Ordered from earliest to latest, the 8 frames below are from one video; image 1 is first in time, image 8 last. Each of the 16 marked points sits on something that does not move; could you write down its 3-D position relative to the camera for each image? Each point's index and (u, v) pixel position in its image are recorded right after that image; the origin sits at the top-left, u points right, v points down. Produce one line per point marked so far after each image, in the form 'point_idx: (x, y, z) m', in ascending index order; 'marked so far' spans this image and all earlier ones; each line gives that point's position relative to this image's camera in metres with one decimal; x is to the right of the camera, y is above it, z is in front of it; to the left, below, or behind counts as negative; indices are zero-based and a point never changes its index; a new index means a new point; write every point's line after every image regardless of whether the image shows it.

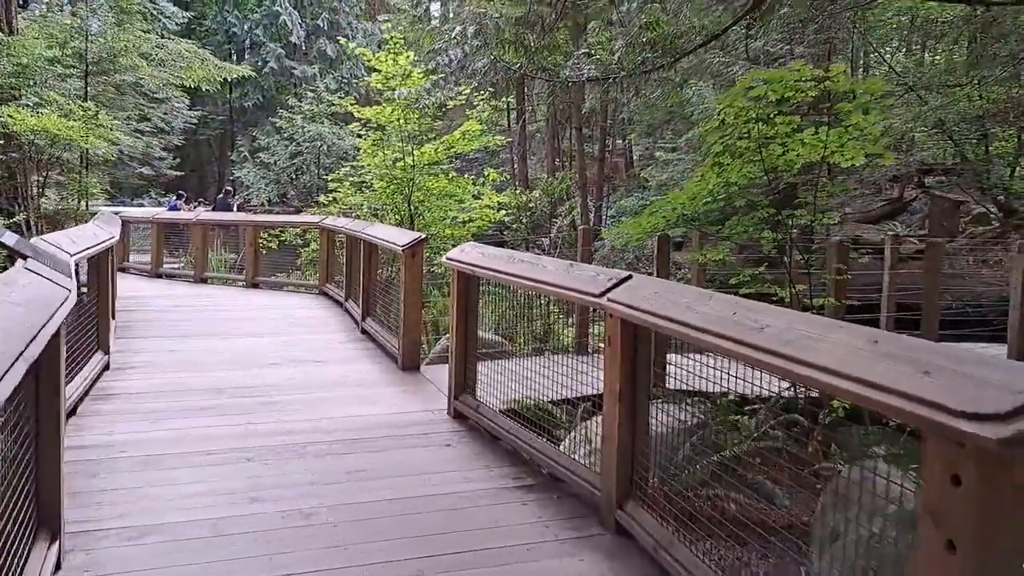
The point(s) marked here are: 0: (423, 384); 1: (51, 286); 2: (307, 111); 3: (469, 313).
0: (-0.5, -0.5, +4.6) m
1: (-1.3, 0.0, +2.3) m
2: (-4.0, +3.4, +16.4) m
3: (-0.2, -0.1, +4.0) m
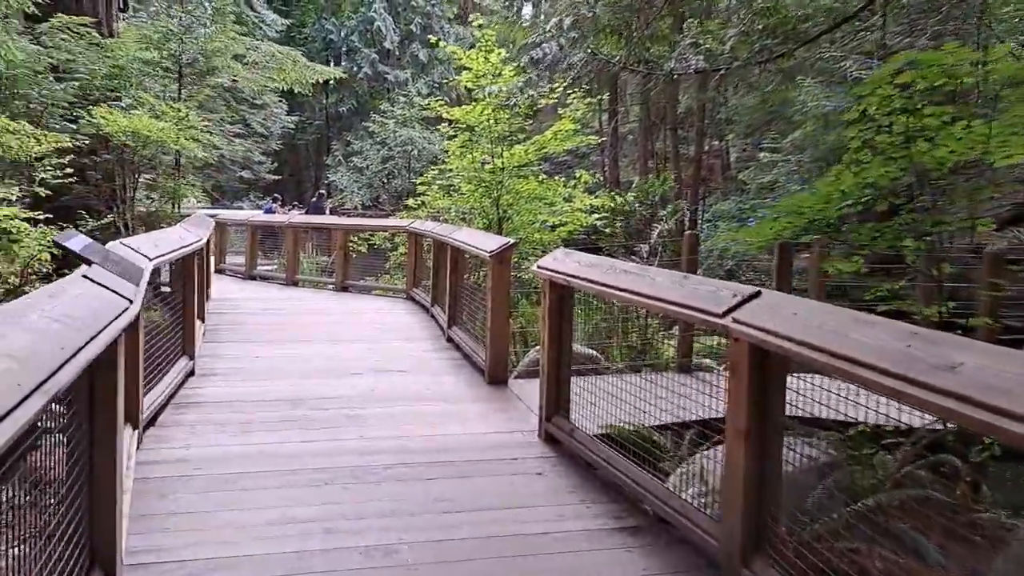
0: (0.0, -0.6, +4.3) m
1: (-1.0, 0.0, +2.1) m
2: (-2.1, +3.3, +16.4) m
3: (+0.2, -0.2, +3.7) m
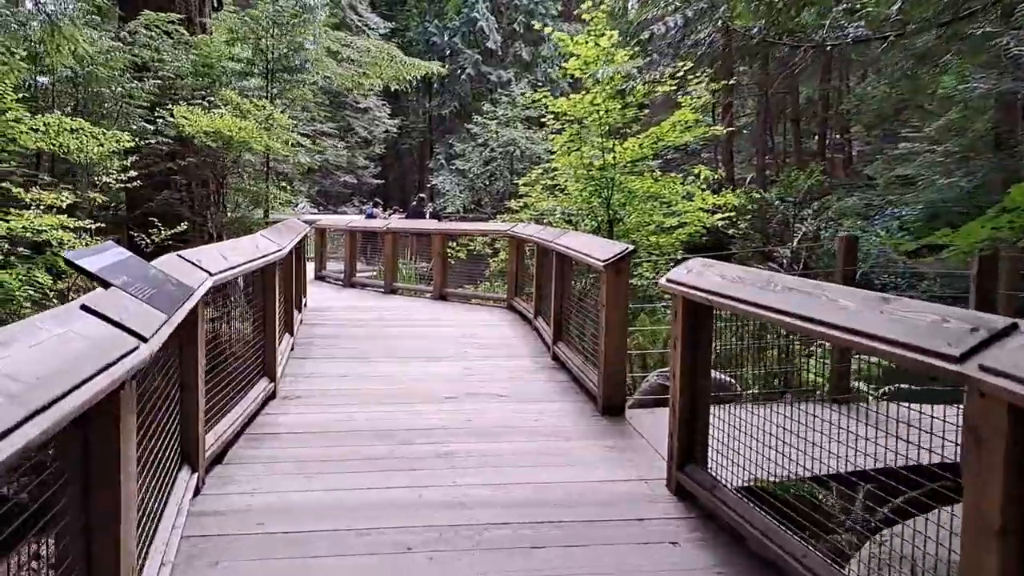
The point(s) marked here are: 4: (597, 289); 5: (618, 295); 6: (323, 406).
0: (+0.5, -0.7, +3.6) m
1: (-0.8, -0.1, +1.6) m
2: (-0.1, +3.2, +15.9) m
3: (+0.7, -0.2, +3.0) m
4: (+0.5, 0.0, +4.7) m
5: (+0.5, 0.0, +4.1) m
6: (-1.0, -0.6, +4.2) m
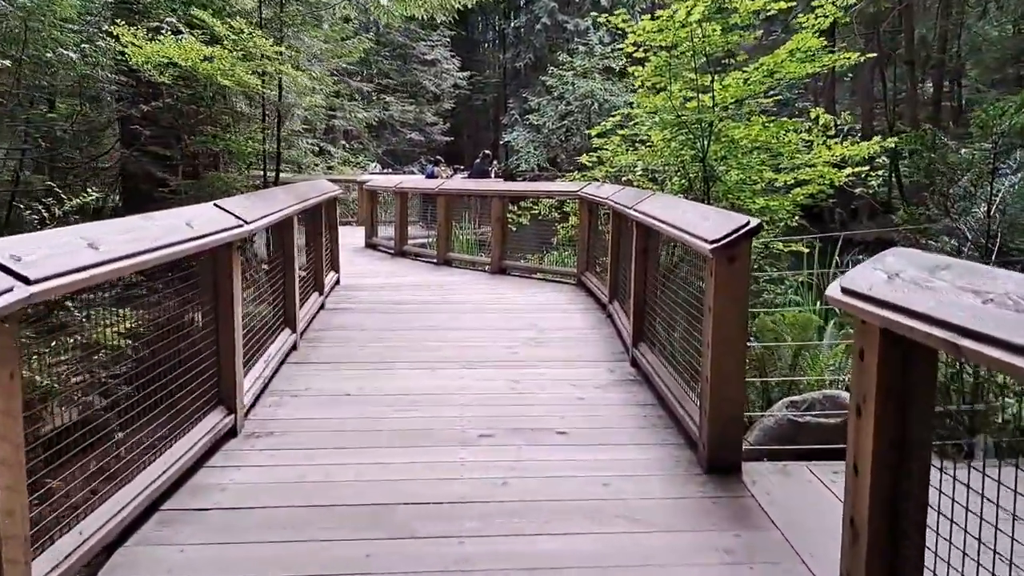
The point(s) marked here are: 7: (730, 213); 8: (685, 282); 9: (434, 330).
0: (+0.7, -0.7, +2.3) m
1: (-0.8, -0.2, +0.3) m
2: (+1.2, +3.8, +14.3) m
3: (+0.8, -0.3, +1.6) m
4: (+0.7, 0.0, +3.3) m
5: (+0.7, 0.0, +2.7) m
6: (-0.8, -0.6, +3.0) m
7: (+0.8, +0.3, +3.0) m
8: (+0.7, 0.0, +3.4) m
9: (-0.5, -0.3, +5.0) m
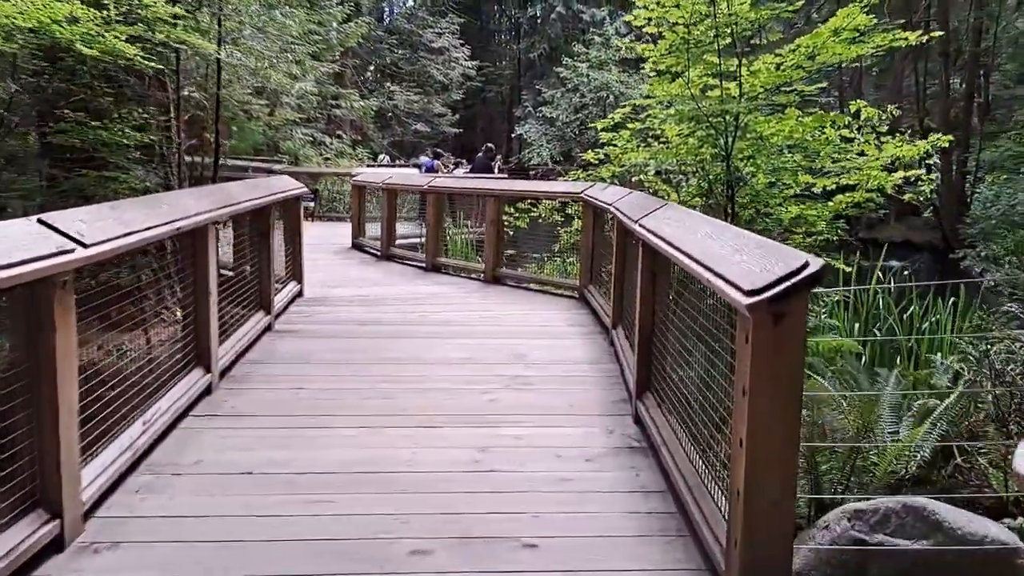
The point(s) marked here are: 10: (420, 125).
0: (+0.5, -0.8, +1.4) m
1: (-1.0, -0.4, -0.6) m
2: (+1.3, +3.8, +13.4) m
3: (+0.6, -0.4, +0.7) m
4: (+0.6, -0.1, +2.4) m
5: (+0.6, -0.2, +1.8) m
6: (-0.9, -0.7, +2.1) m
7: (+0.6, +0.1, +2.1) m
8: (+0.6, -0.1, +2.5) m
9: (-0.6, -0.4, +4.1) m
10: (-2.2, +3.8, +19.1) m
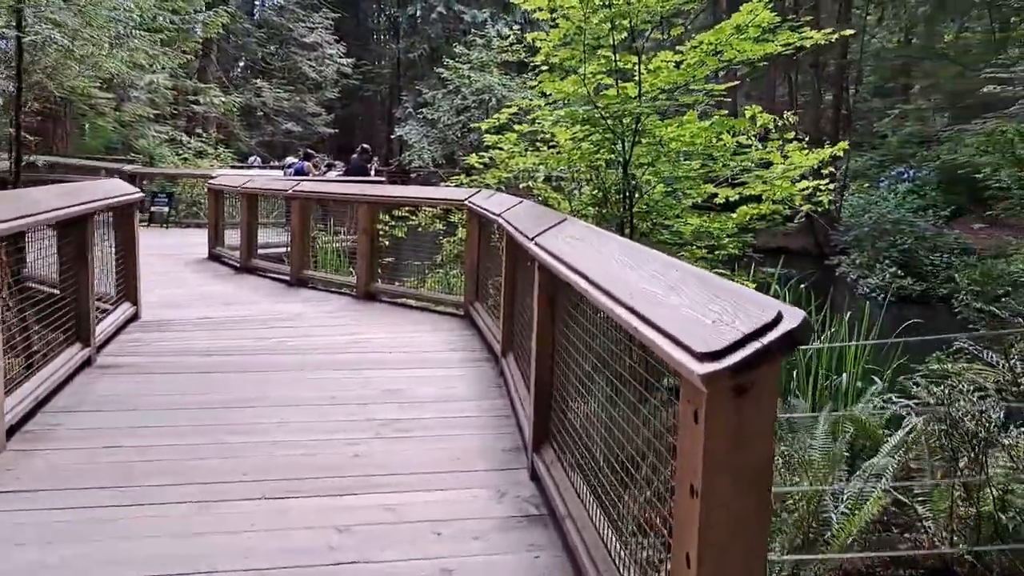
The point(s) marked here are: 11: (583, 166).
0: (+0.4, -0.9, +0.9) m
1: (-0.9, -0.5, -1.3) m
2: (-0.6, +3.6, +12.9) m
3: (+0.5, -0.5, +0.2) m
4: (+0.3, -0.2, +1.9) m
5: (+0.4, -0.3, +1.3) m
6: (-1.1, -0.8, +1.4) m
7: (+0.4, 0.0, +1.6) m
8: (+0.3, -0.2, +2.0) m
9: (-1.1, -0.5, +3.4) m
10: (-4.8, +3.6, +18.1) m
11: (+0.4, +0.7, +4.9) m
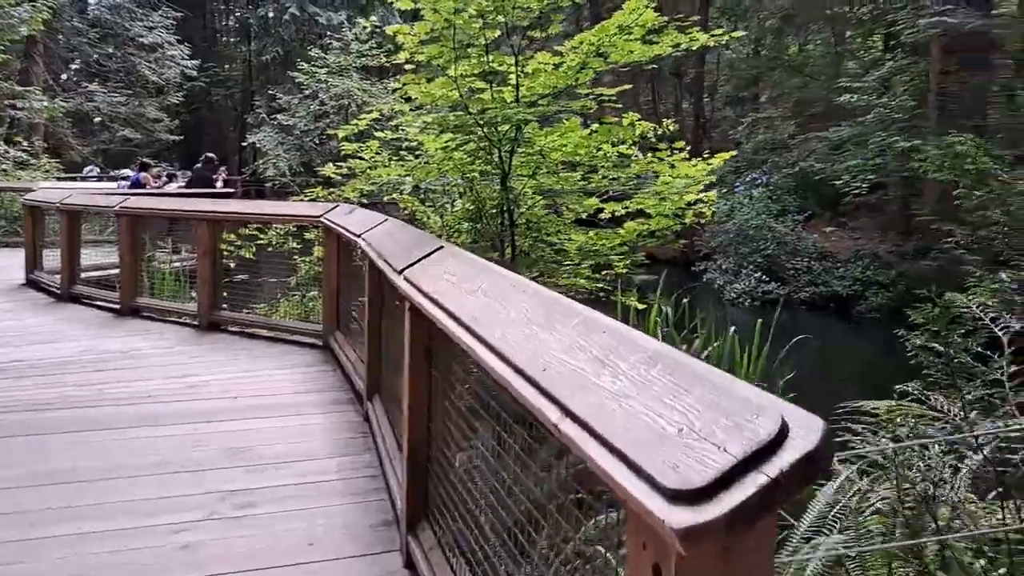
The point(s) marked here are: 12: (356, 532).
0: (+0.3, -1.0, +0.4) m
1: (-0.6, -0.6, -1.9) m
2: (-2.7, +3.4, +12.2) m
3: (+0.6, -0.6, -0.2) m
4: (+0.1, -0.3, +1.4) m
5: (+0.2, -0.4, +0.8) m
6: (-1.2, -1.0, +0.7) m
7: (+0.2, -0.1, +1.1) m
8: (0.0, -0.3, +1.6) m
9: (-1.5, -0.7, +2.7) m
10: (-7.7, +3.2, +16.6) m
11: (-0.3, +0.6, +4.4) m
12: (-0.5, -0.7, +2.5) m
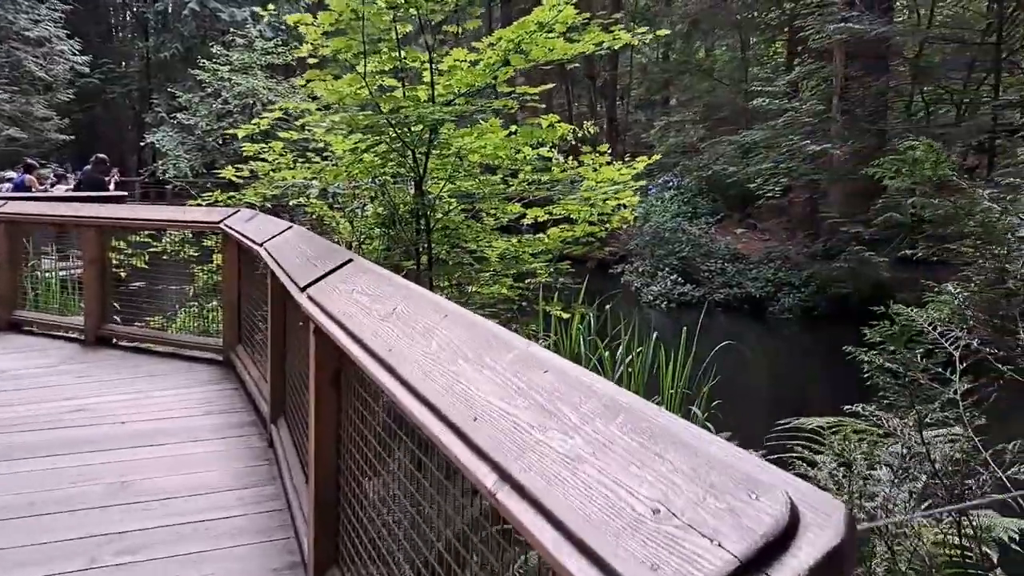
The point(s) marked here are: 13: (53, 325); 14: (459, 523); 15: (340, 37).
0: (+0.3, -1.0, +0.3) m
1: (-0.3, -0.6, -2.1) m
2: (-3.9, +3.3, +11.6) m
3: (+0.6, -0.6, -0.4) m
4: (0.0, -0.4, +1.2) m
5: (+0.2, -0.4, +0.6) m
6: (-1.3, -1.0, +0.3) m
7: (+0.1, -0.1, +0.9) m
8: (-0.1, -0.4, +1.3) m
9: (-1.8, -0.7, +2.3) m
10: (-9.4, +3.0, +15.6) m
11: (-0.8, +0.5, +4.2) m
12: (-0.7, -0.8, +2.2) m
13: (-3.0, -0.2, +5.5) m
14: (0.0, -0.3, +1.2) m
15: (-0.9, +1.2, +4.0) m
